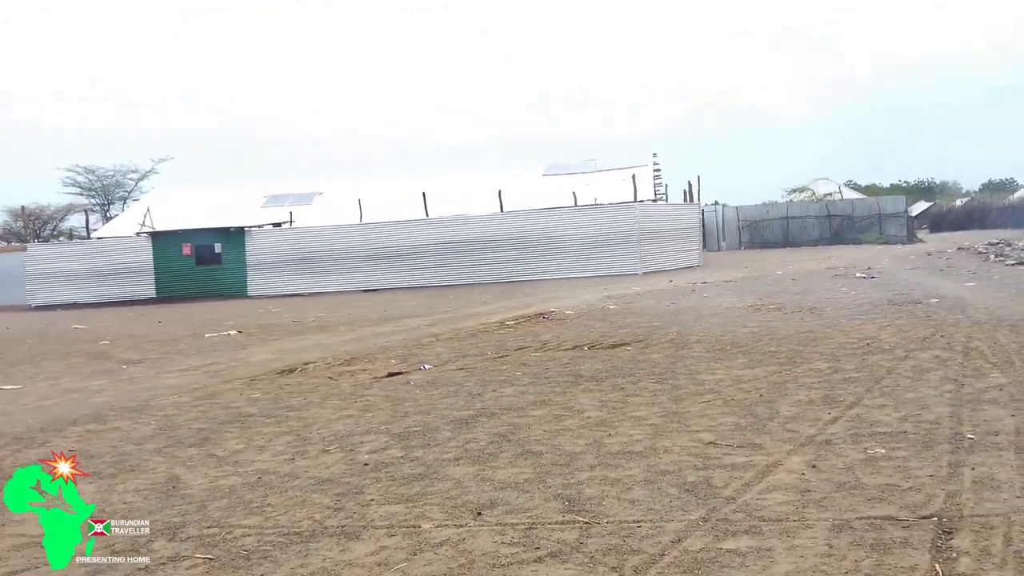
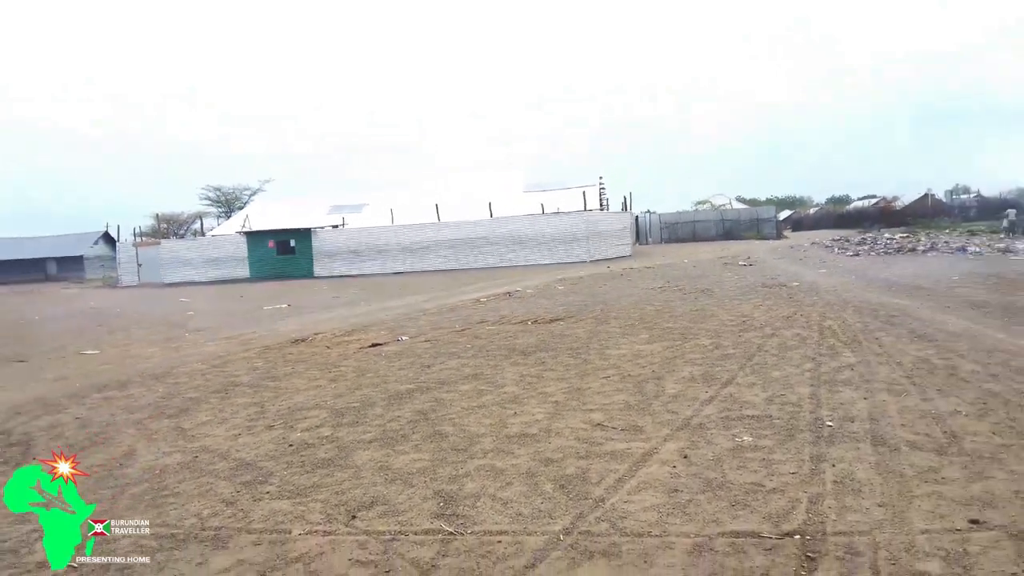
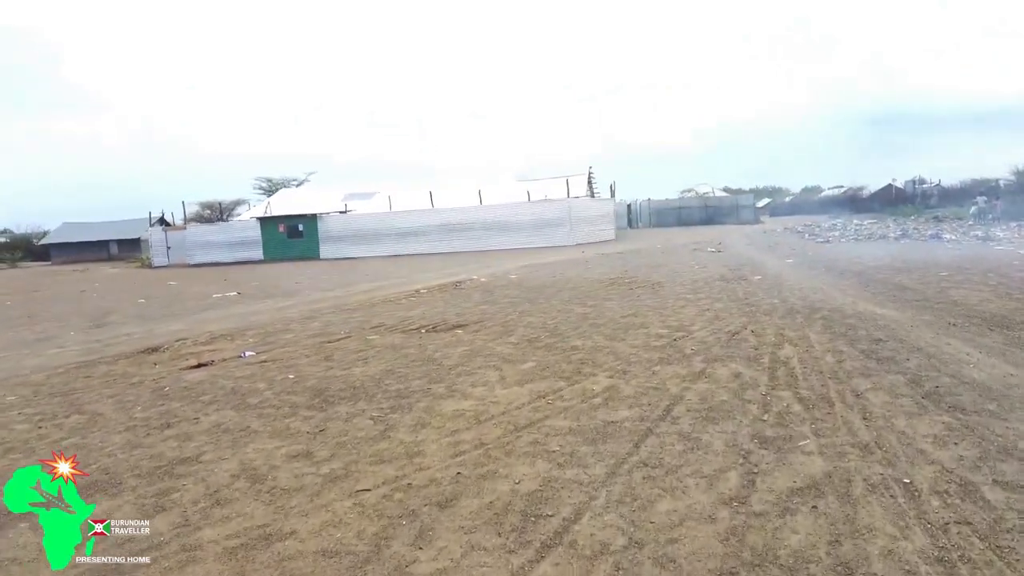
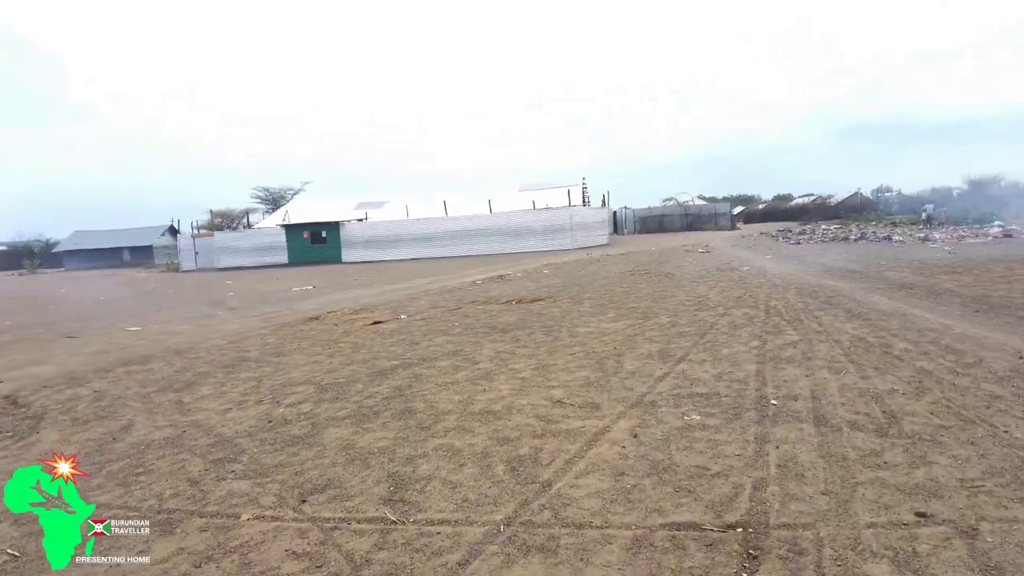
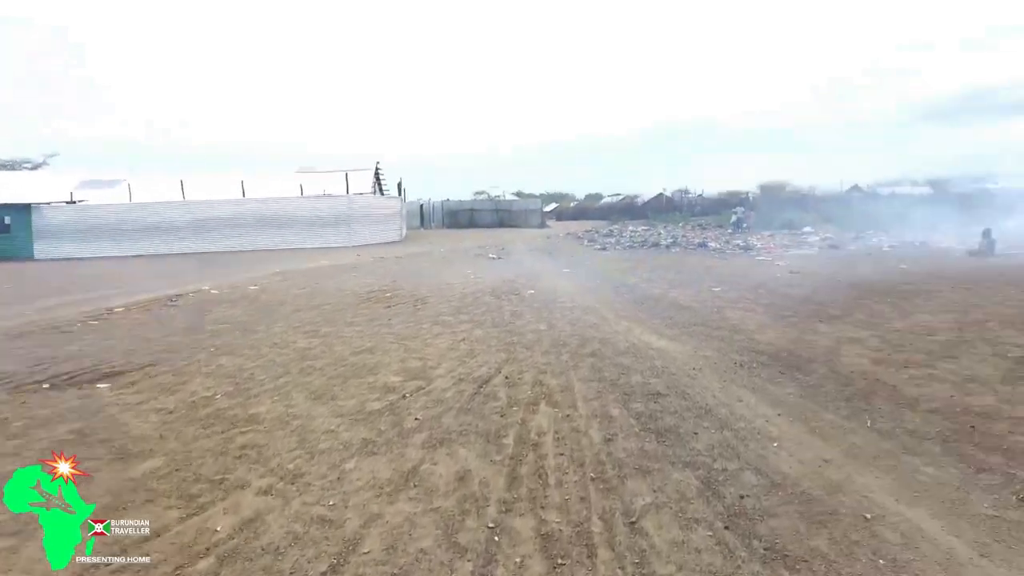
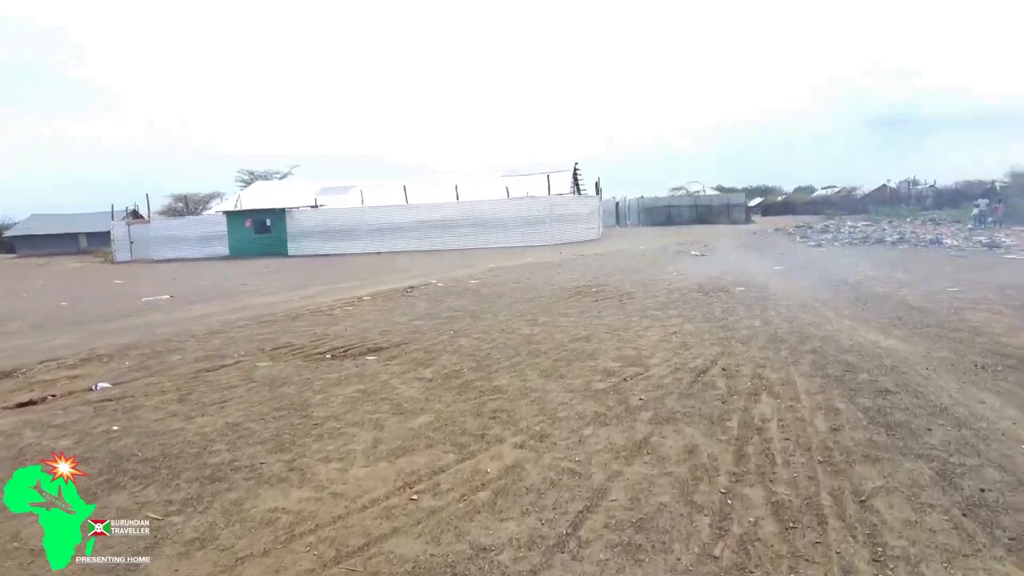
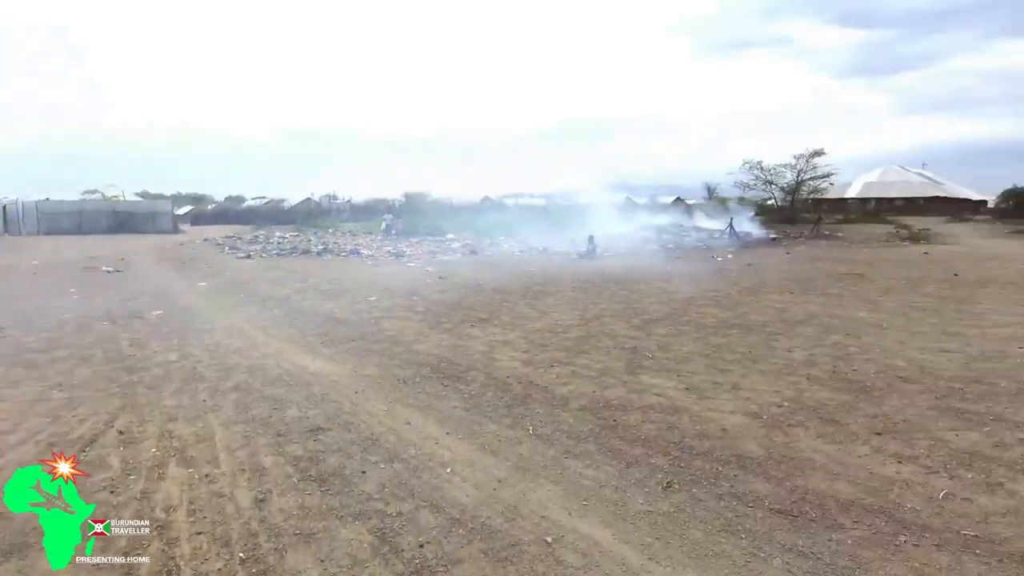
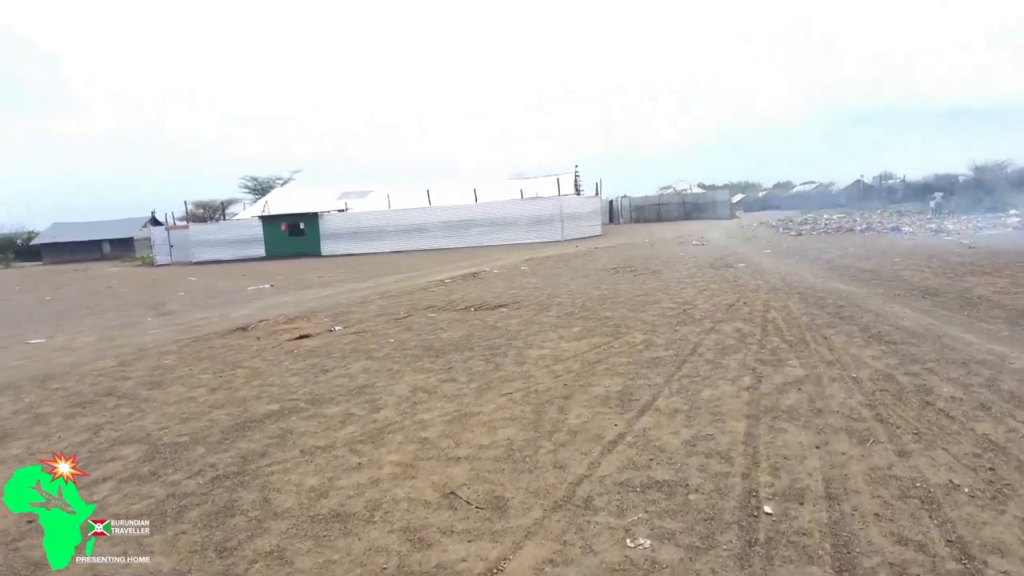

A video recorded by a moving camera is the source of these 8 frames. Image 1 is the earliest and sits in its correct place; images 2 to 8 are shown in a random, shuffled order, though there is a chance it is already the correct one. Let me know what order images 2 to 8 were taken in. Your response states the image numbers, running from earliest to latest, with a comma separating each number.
2, 4, 8, 3, 6, 5, 7
